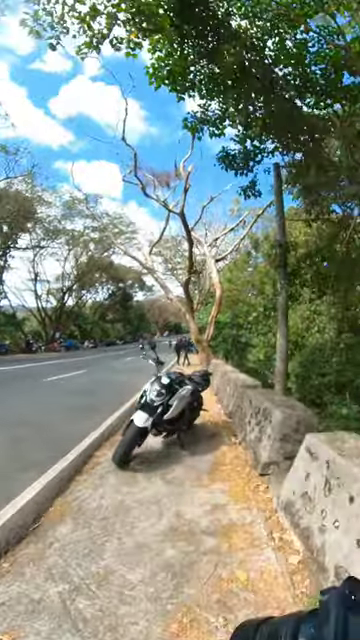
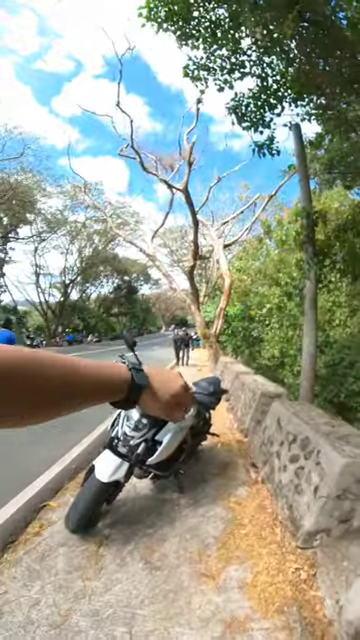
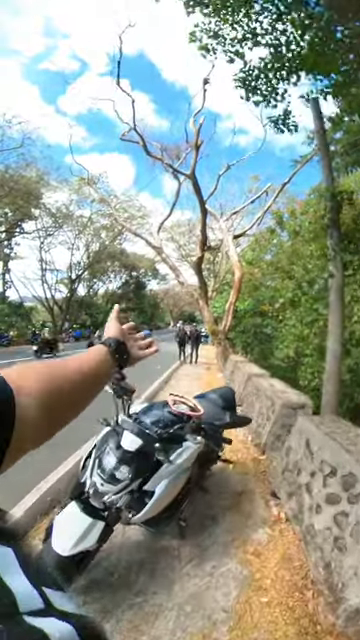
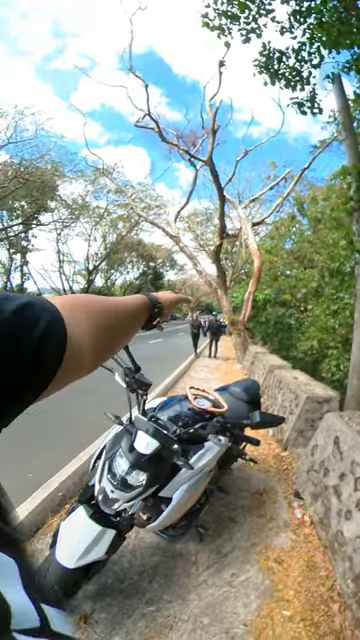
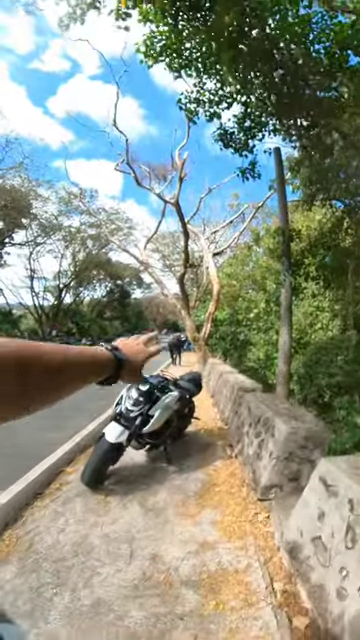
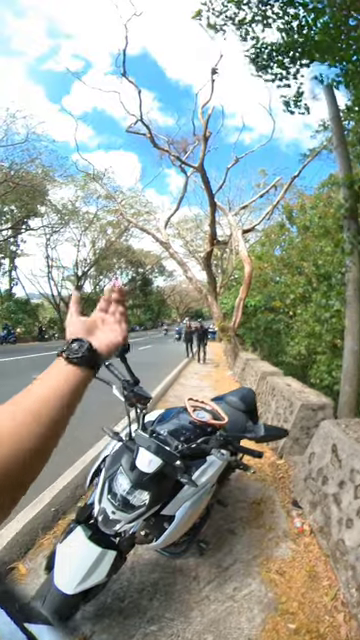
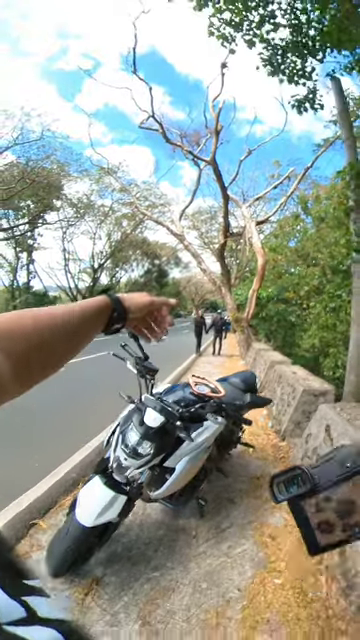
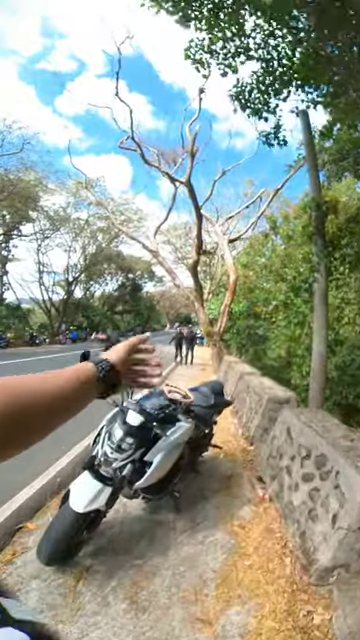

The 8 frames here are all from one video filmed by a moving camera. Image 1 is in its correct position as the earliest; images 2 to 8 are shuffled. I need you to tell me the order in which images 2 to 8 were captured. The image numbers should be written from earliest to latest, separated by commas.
5, 2, 8, 3, 6, 4, 7
